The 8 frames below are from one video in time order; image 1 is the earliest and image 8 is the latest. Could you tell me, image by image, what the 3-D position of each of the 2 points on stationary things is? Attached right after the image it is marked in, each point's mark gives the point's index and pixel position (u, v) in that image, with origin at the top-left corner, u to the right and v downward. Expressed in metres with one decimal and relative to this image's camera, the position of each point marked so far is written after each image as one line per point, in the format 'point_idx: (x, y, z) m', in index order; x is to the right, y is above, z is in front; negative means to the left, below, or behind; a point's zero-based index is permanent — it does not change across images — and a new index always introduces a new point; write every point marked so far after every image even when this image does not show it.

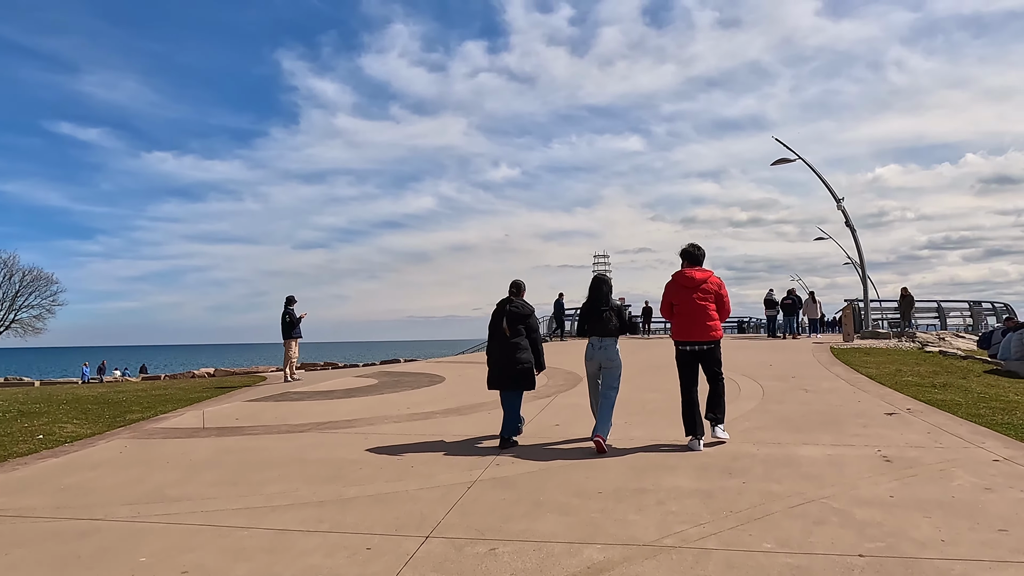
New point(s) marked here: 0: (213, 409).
0: (-4.0, -1.6, +9.2) m
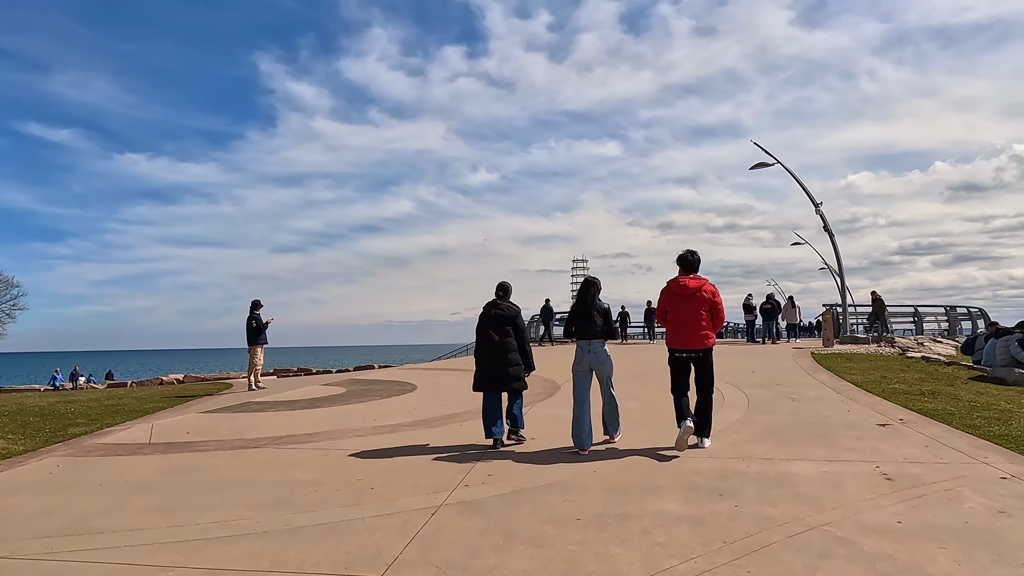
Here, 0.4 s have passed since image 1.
0: (-4.3, -1.6, +8.5) m
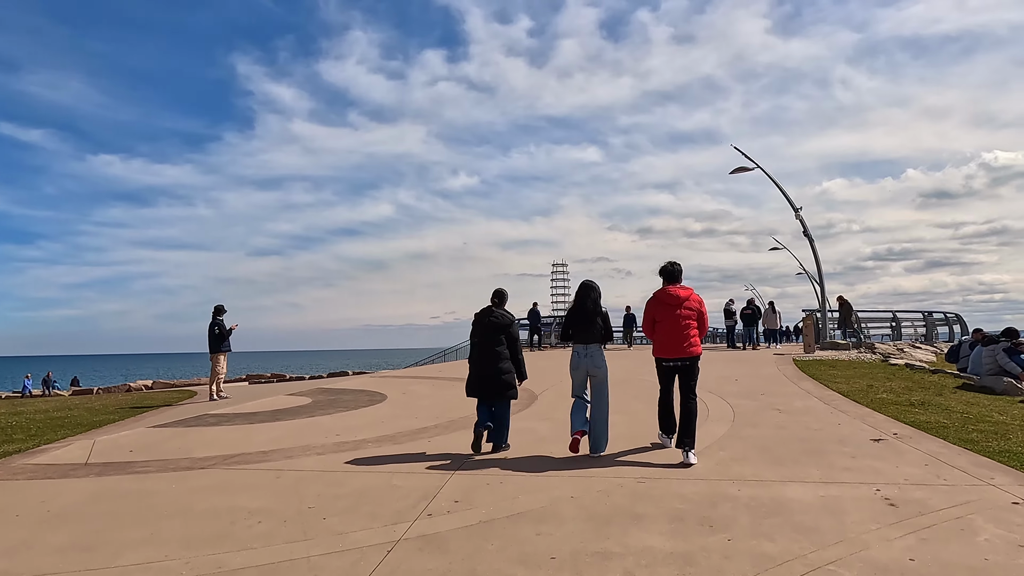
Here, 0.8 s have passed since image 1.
0: (-4.6, -1.7, +7.9) m
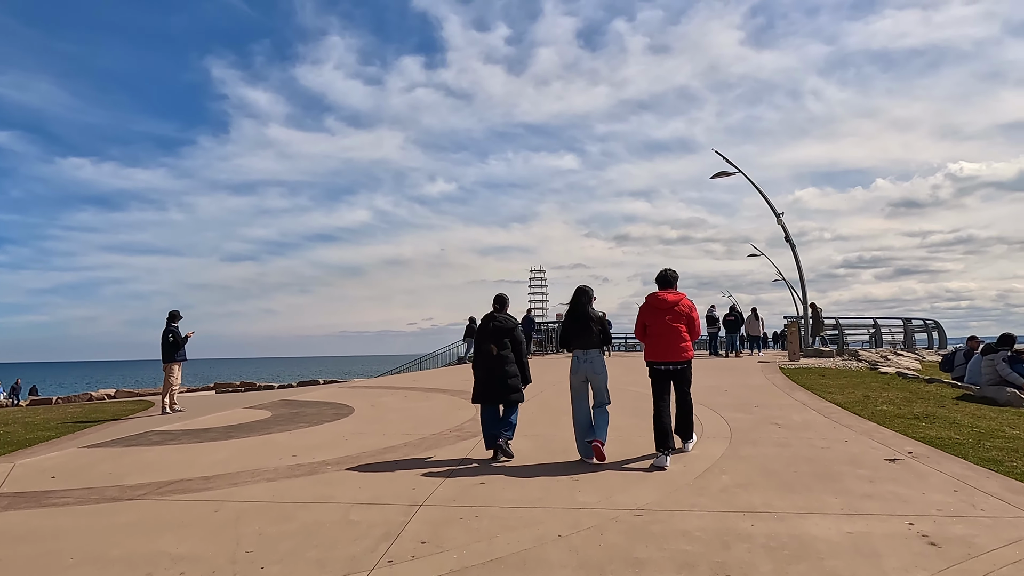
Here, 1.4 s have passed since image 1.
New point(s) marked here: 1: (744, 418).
0: (-4.8, -1.7, +7.0) m
1: (+3.0, -1.7, +9.0) m
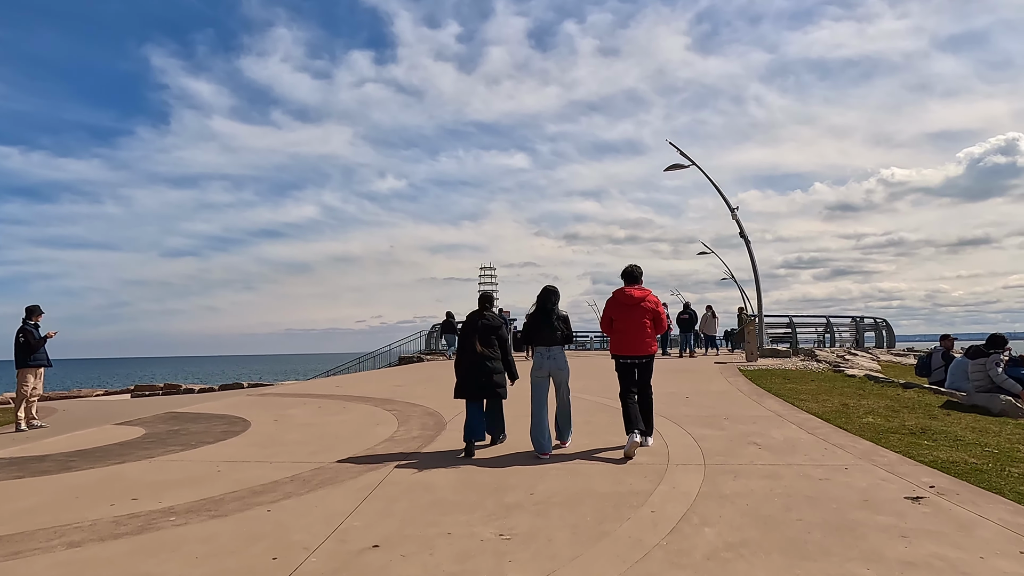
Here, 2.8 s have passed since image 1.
0: (-5.5, -1.6, +4.9) m
1: (+2.2, -1.6, +7.5) m
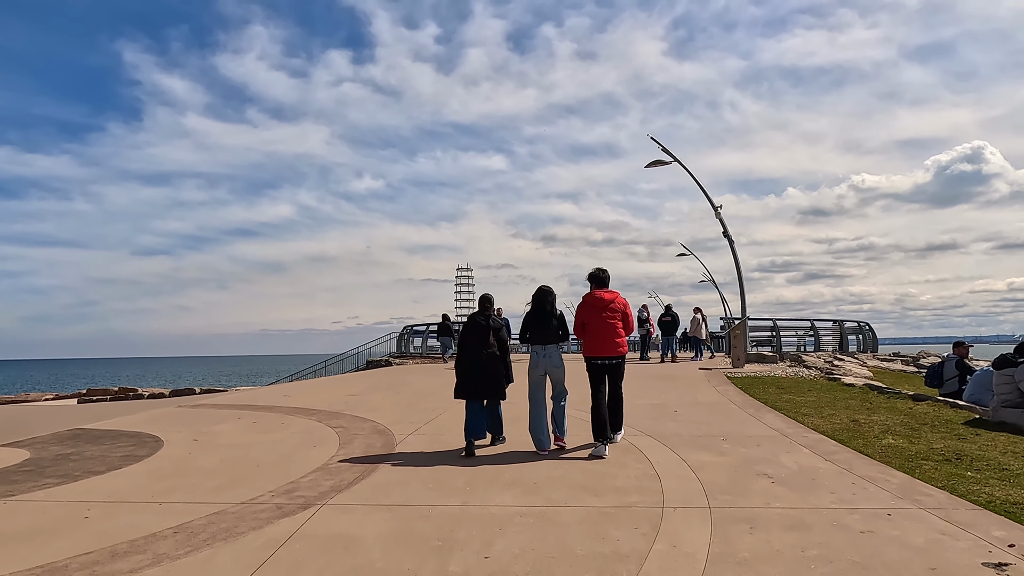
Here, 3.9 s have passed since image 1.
0: (-5.8, -1.5, +3.4) m
1: (+1.8, -1.6, +6.2) m
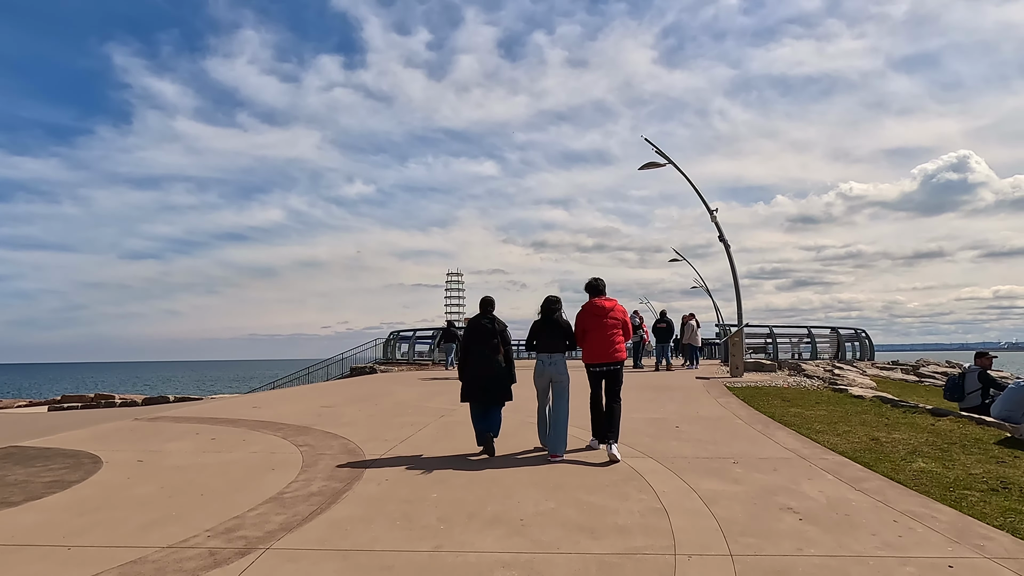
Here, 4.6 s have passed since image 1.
0: (-5.9, -1.5, +2.5) m
1: (+1.7, -1.6, +5.4) m
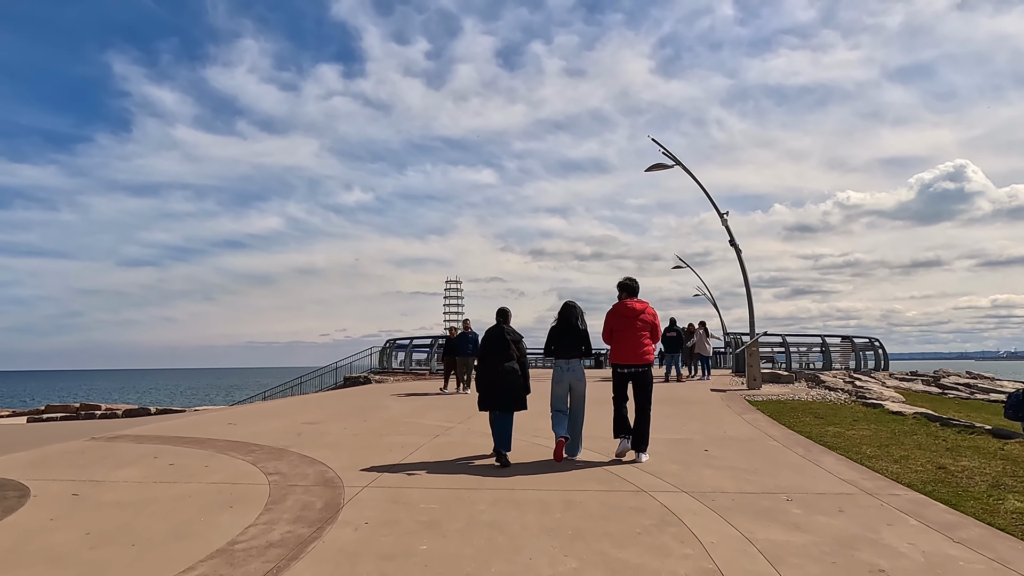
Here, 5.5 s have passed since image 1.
0: (-5.8, -1.5, +1.3) m
1: (+1.8, -1.6, +4.3) m
